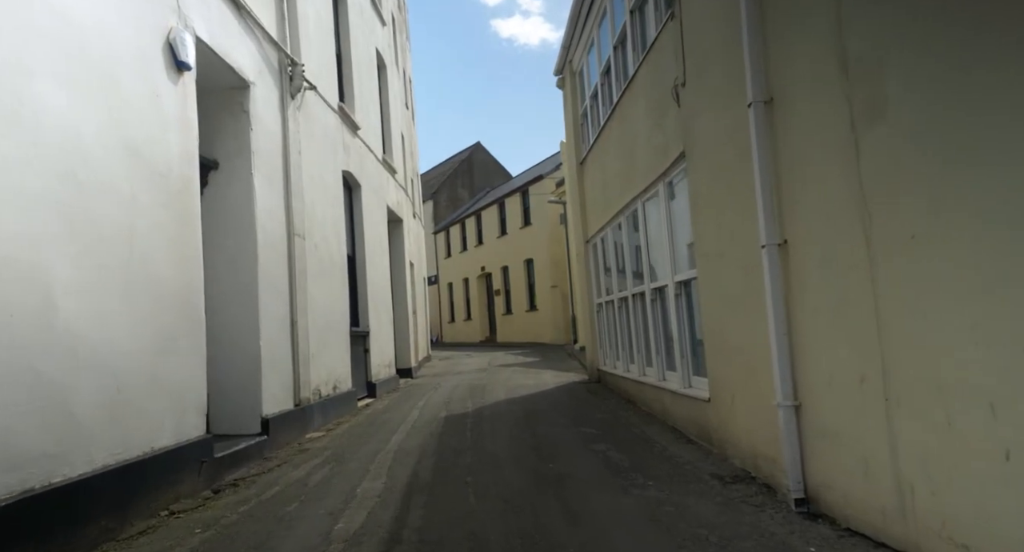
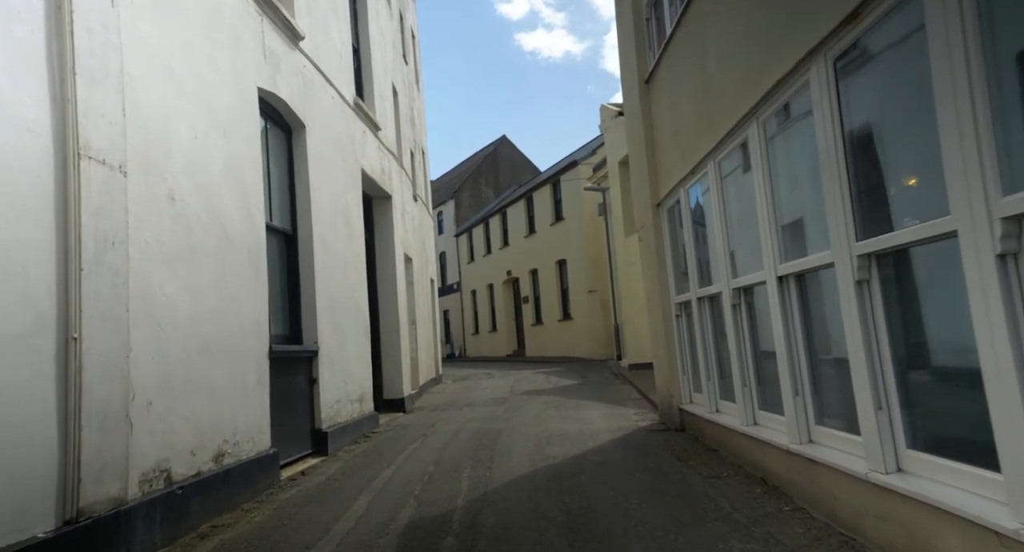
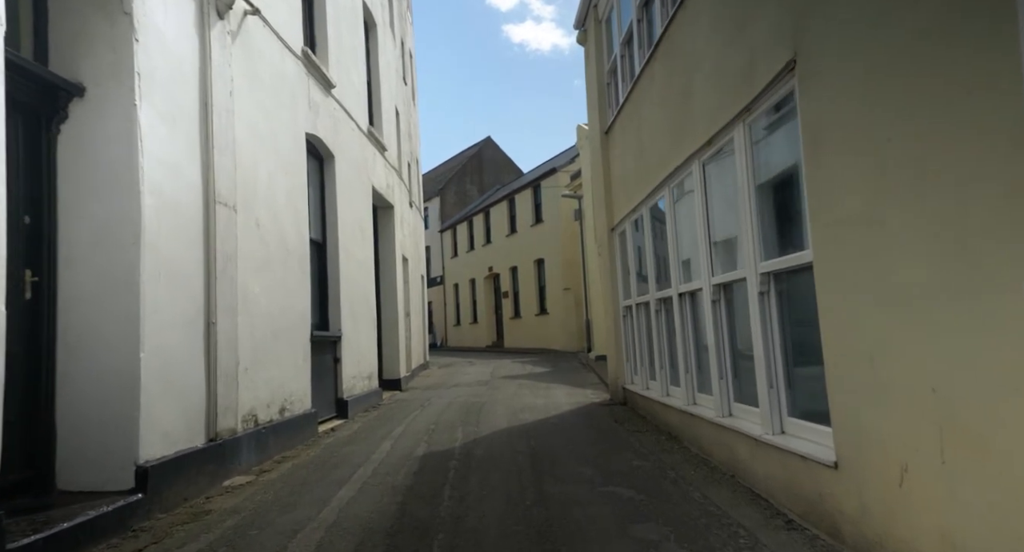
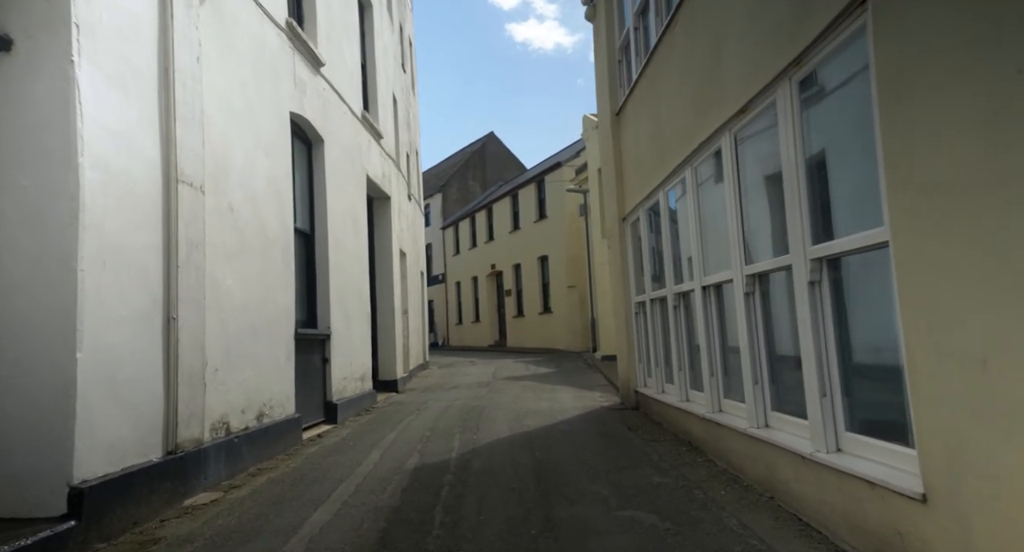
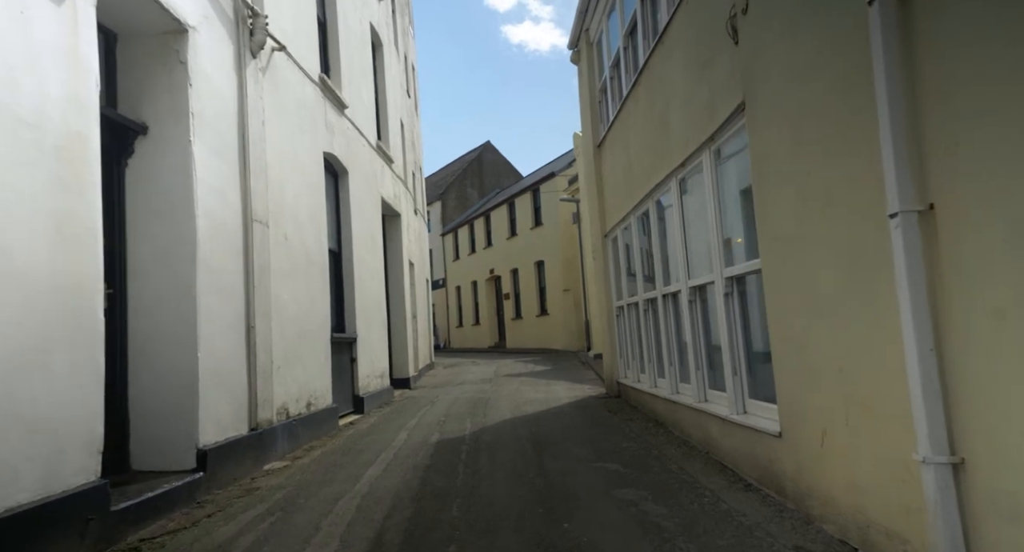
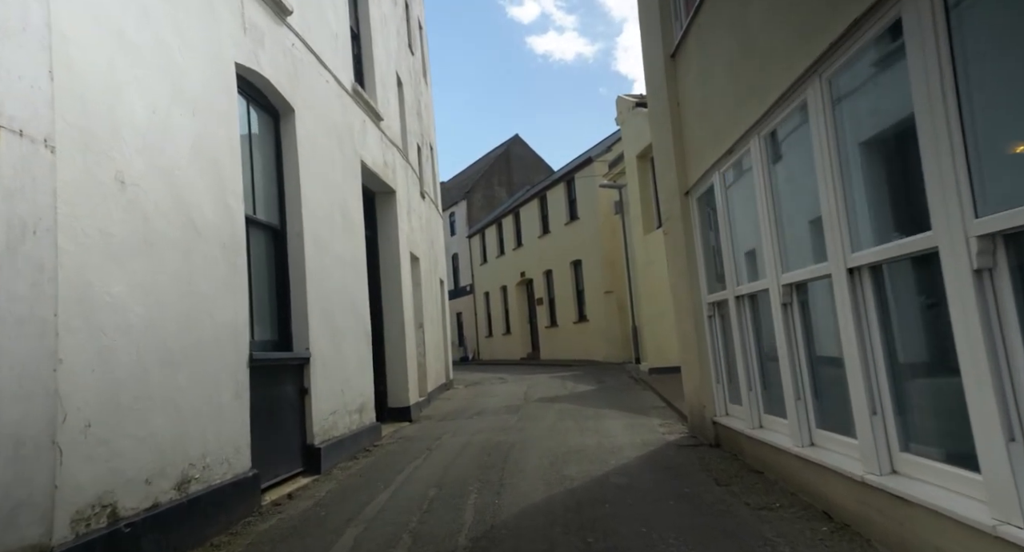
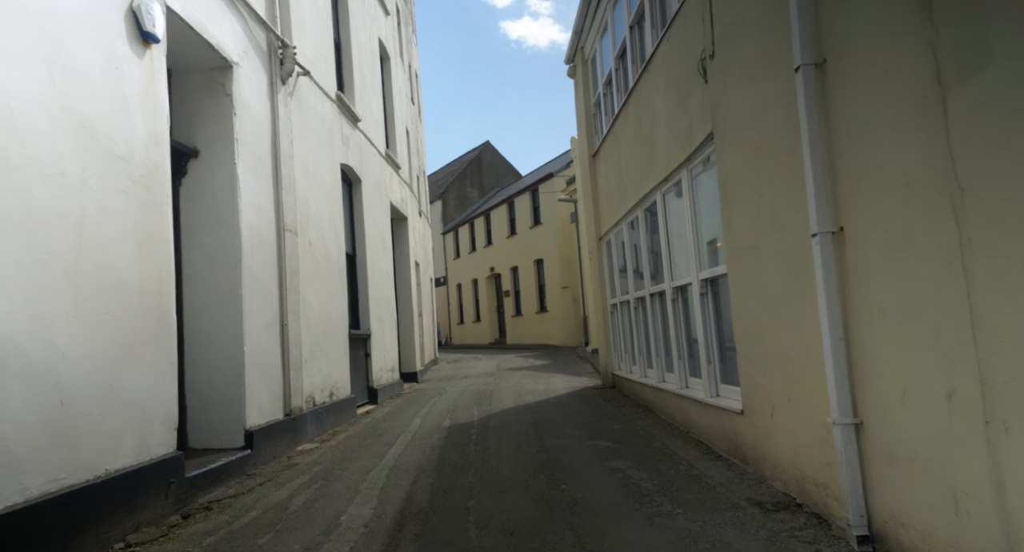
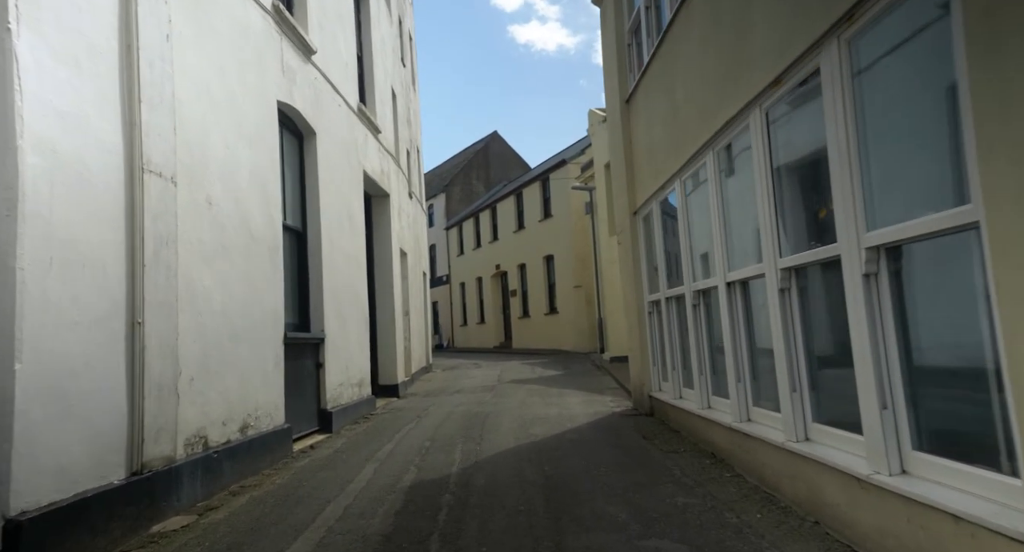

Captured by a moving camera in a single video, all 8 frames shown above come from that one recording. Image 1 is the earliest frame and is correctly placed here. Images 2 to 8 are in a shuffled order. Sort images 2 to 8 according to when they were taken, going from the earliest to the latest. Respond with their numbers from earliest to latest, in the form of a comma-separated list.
7, 5, 3, 4, 8, 2, 6
